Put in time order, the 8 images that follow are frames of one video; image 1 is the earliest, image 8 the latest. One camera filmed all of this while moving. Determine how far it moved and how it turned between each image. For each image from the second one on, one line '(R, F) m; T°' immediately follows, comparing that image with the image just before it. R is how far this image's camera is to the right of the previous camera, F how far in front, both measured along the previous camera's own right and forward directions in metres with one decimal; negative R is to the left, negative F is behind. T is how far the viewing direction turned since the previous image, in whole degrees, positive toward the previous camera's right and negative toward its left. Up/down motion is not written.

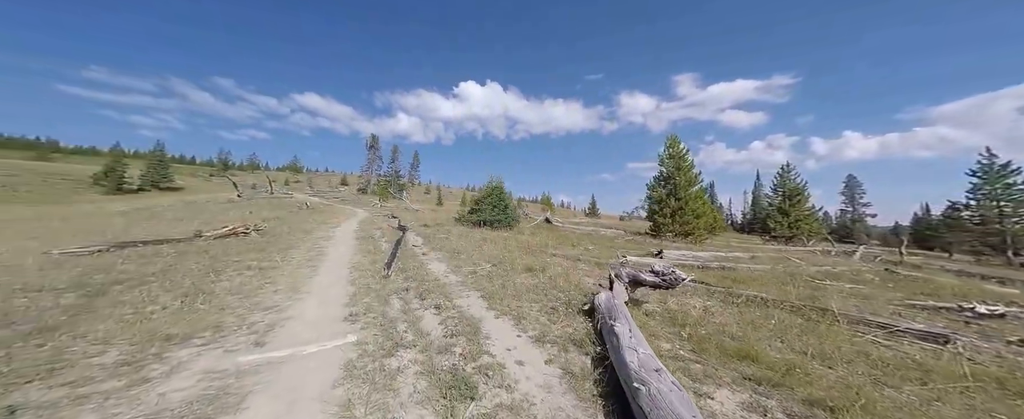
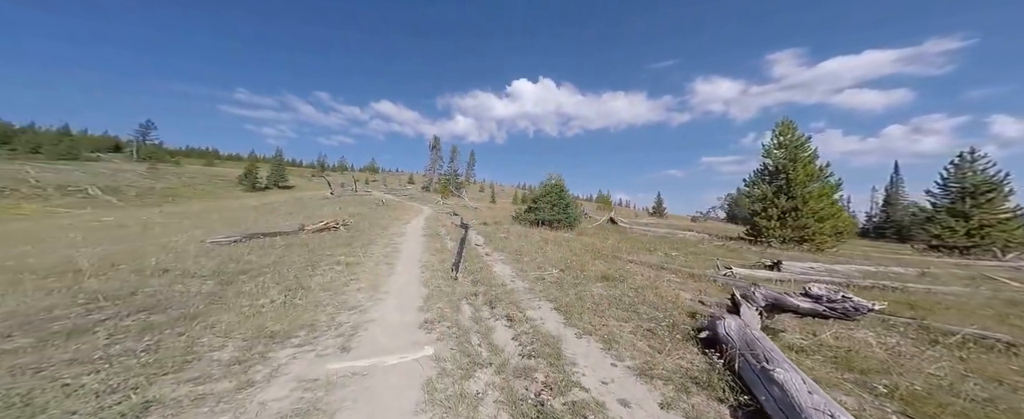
(-0.6, +0.7) m; -11°
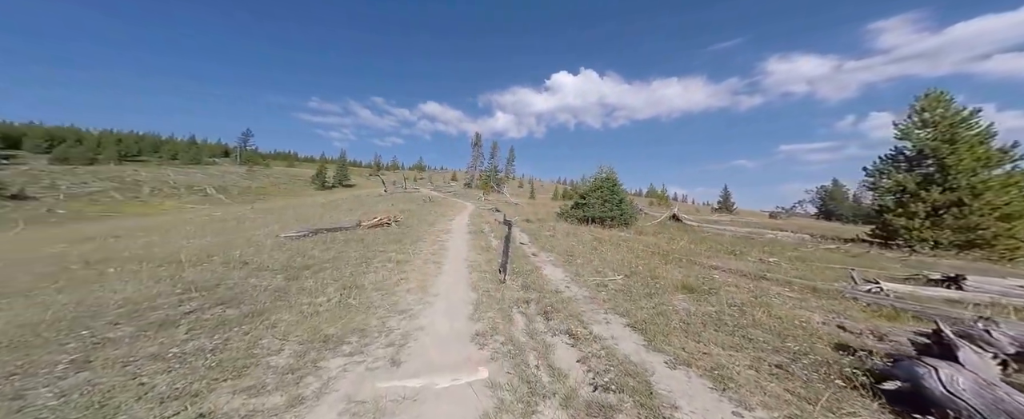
(-0.4, +1.0) m; -8°
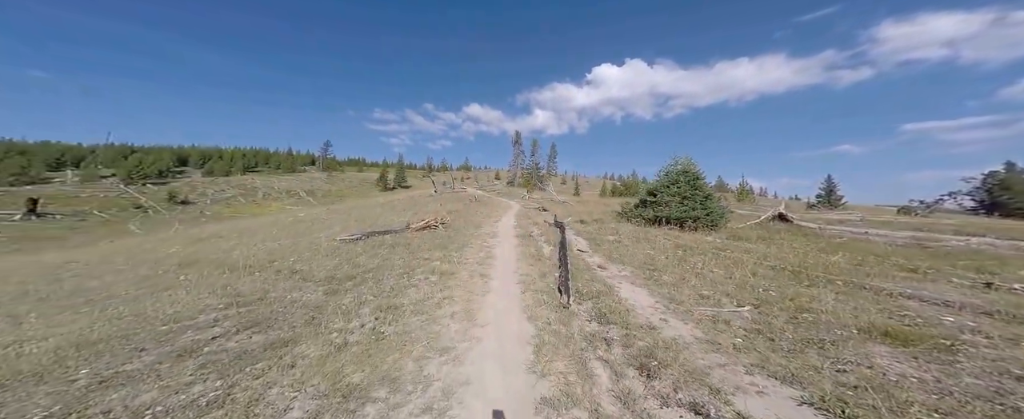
(-0.7, +2.6) m; -9°
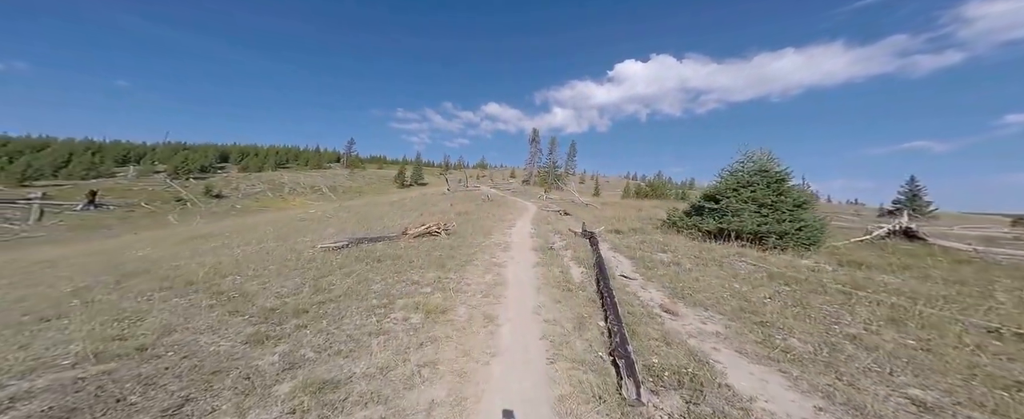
(-0.2, +4.2) m; -3°
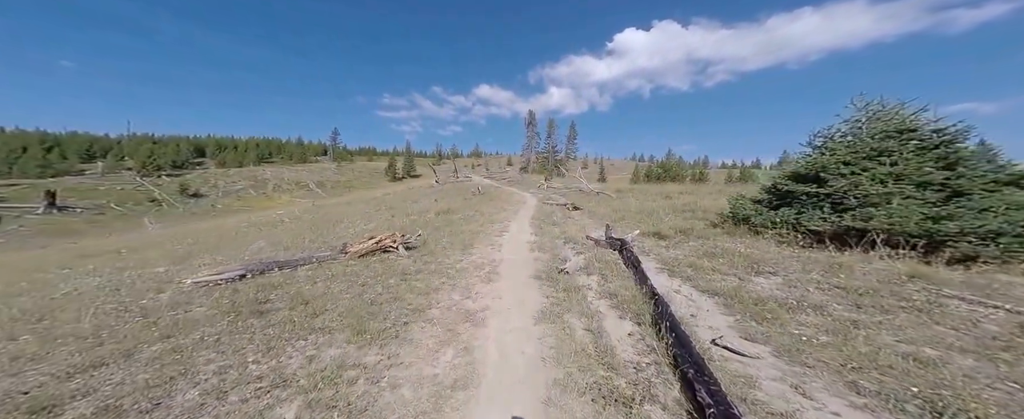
(+0.5, +5.8) m; 0°
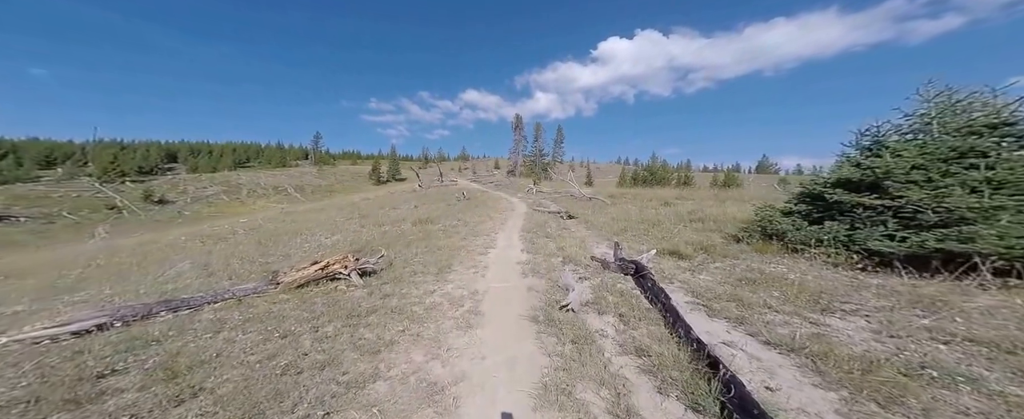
(0.0, +2.3) m; +2°
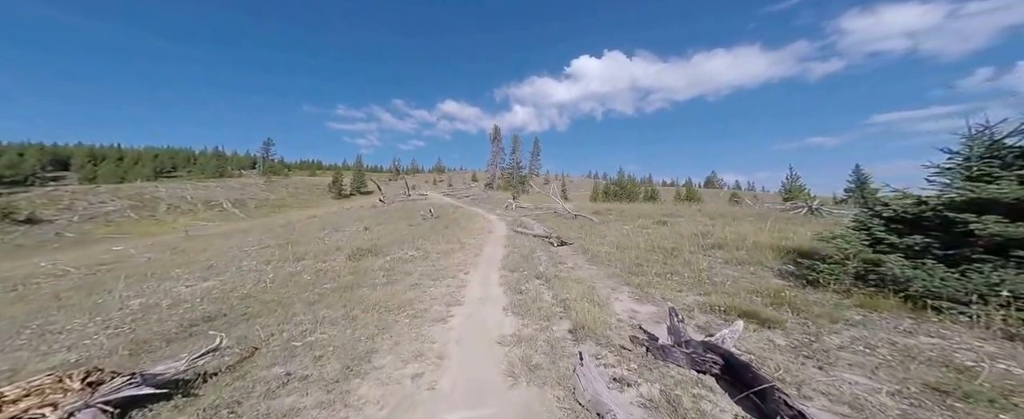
(0.0, +4.2) m; +5°
